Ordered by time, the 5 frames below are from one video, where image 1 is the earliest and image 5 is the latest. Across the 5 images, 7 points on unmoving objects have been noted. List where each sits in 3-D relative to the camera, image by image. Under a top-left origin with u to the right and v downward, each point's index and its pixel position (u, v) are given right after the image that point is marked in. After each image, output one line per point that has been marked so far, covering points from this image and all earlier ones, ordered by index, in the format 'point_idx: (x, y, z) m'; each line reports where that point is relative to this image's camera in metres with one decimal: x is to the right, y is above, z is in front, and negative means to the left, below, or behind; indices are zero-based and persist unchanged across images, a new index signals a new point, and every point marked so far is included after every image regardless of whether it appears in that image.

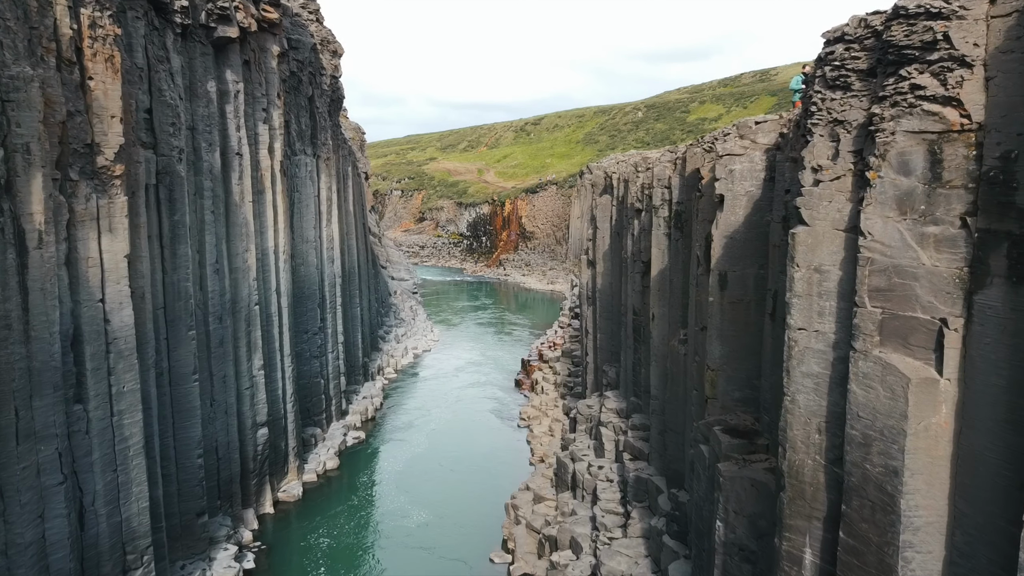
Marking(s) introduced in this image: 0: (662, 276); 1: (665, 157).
0: (+2.7, +0.2, +12.1) m
1: (+2.9, +2.5, +12.6) m
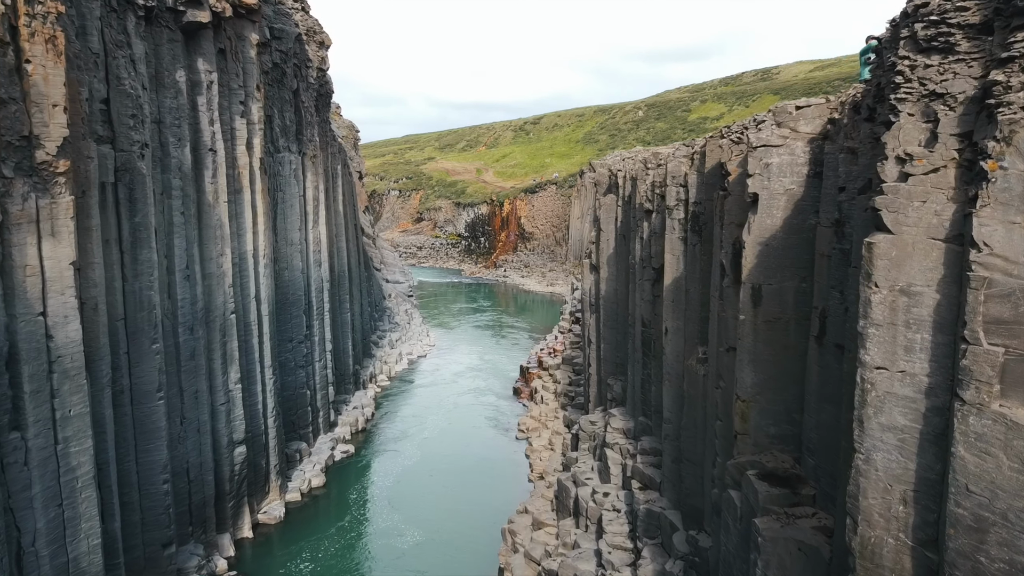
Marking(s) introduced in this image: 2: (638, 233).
0: (+2.7, +0.1, +10.8) m
1: (+2.8, +2.3, +11.3) m
2: (+2.5, +1.1, +13.3) m
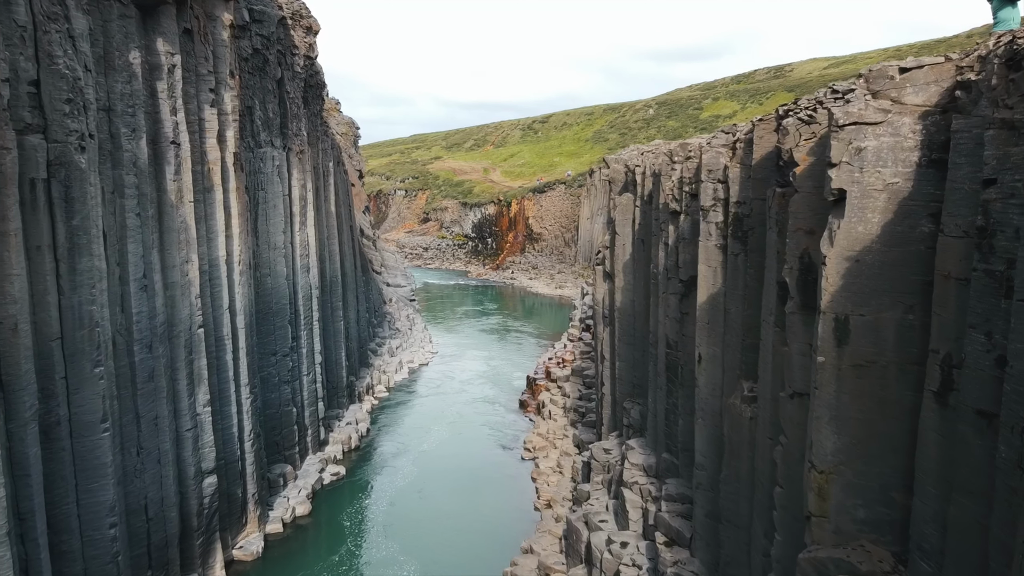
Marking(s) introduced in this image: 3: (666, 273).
0: (+2.7, -0.2, +8.9) m
1: (+2.9, +2.1, +9.4) m
2: (+2.6, +0.9, +11.4) m
3: (+2.6, +0.2, +11.0) m
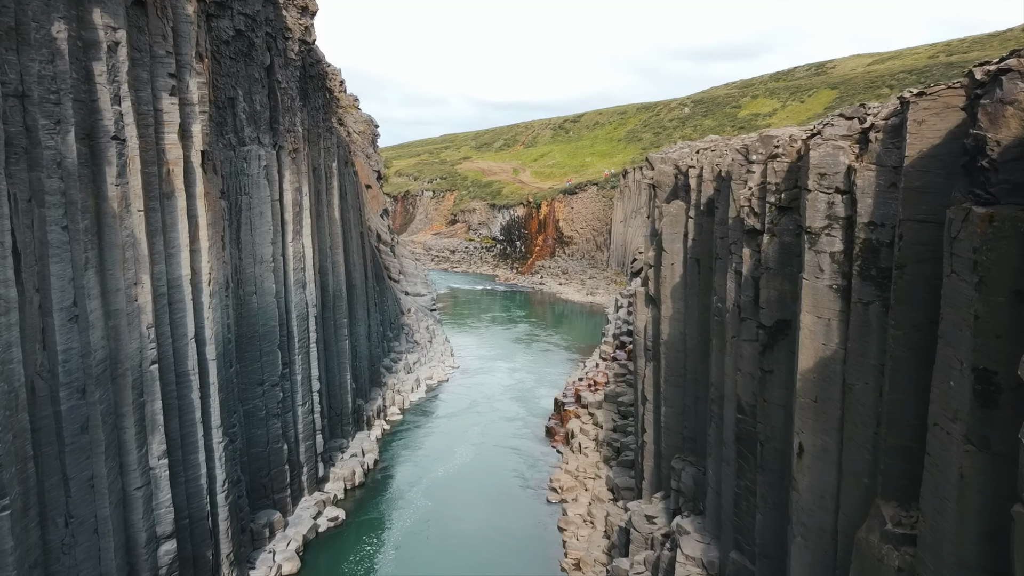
0: (+2.8, -0.7, +6.0) m
1: (+3.0, +1.5, +6.5) m
2: (+2.8, +0.3, +8.6) m
3: (+2.8, -0.3, +8.2) m
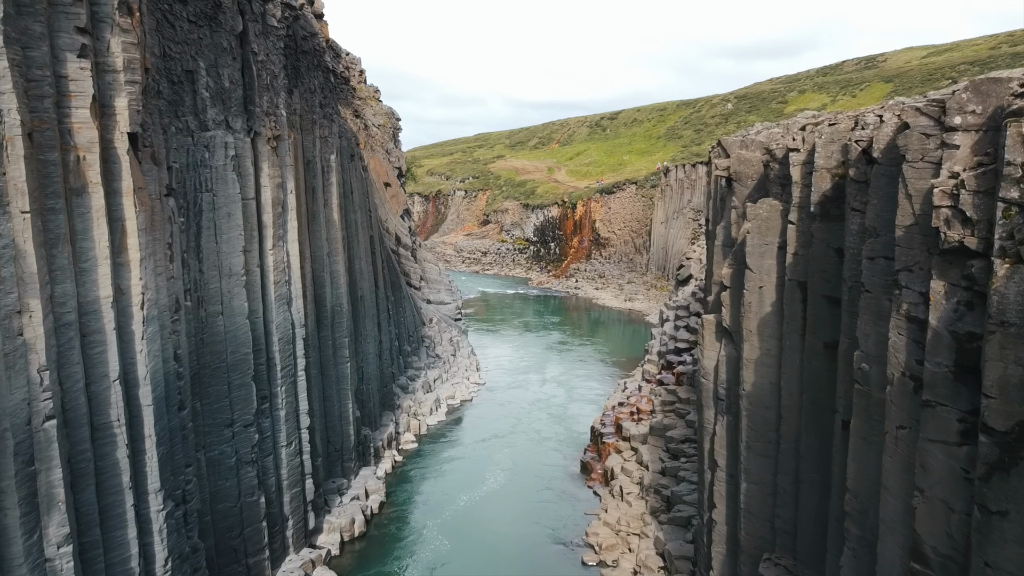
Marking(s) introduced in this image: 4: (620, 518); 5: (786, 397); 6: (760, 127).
0: (+2.8, -1.1, +2.5) m
1: (+3.0, +1.1, +3.0) m
2: (+3.0, -0.1, +5.1) m
3: (+2.9, -0.7, +4.7) m
4: (+2.8, -5.9, +17.2) m
5: (+3.3, -1.3, +8.1) m
6: (+4.1, +2.7, +11.0) m
